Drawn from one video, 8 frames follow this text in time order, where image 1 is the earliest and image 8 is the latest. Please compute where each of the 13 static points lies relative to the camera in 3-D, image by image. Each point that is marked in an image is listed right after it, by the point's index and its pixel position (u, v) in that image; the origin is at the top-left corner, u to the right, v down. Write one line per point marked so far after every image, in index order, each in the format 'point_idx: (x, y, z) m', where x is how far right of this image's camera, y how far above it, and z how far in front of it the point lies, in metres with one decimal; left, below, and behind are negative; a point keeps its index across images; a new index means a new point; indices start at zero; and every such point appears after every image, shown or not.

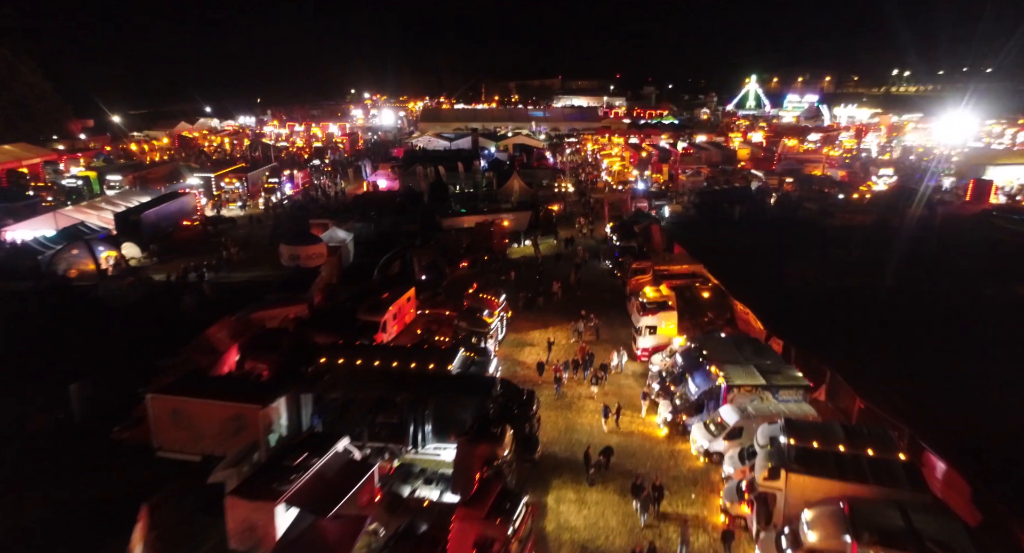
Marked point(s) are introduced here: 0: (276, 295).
0: (-3.7, -0.3, +8.4) m
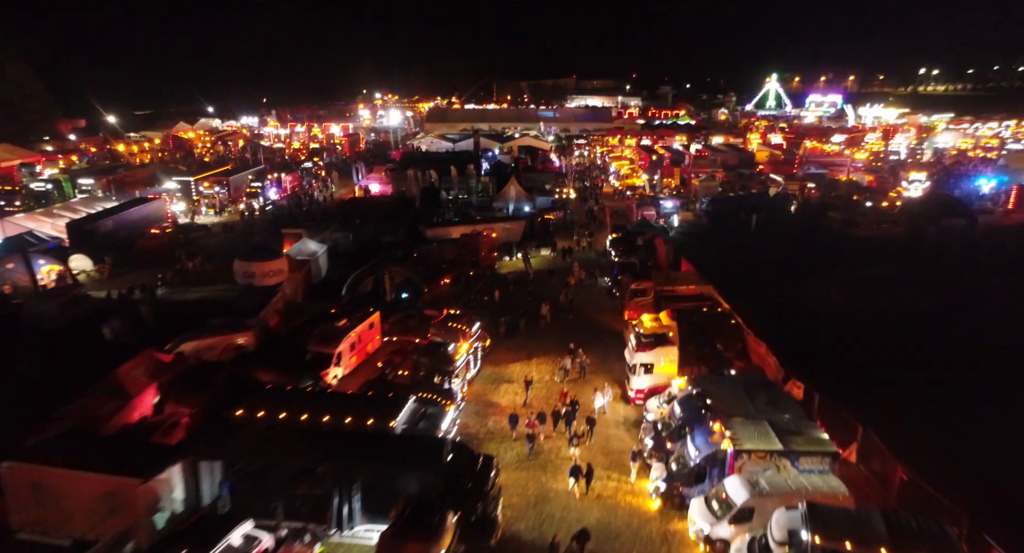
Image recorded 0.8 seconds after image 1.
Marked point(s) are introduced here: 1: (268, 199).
0: (-4.0, -0.6, +7.4) m
1: (-7.1, +2.2, +15.4) m
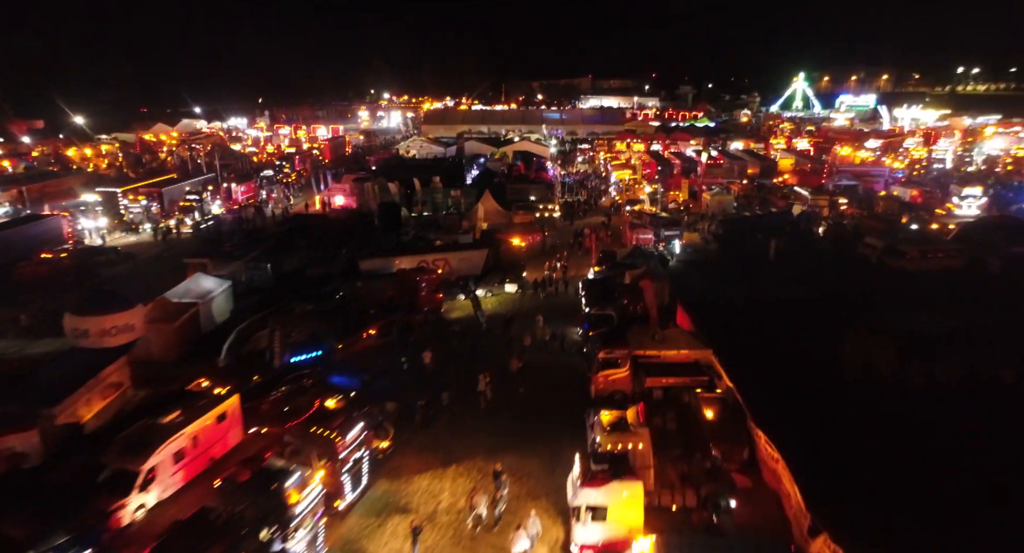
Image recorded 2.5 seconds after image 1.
0: (-5.0, -1.3, +5.3) m
1: (-7.7, +1.6, +13.5) m
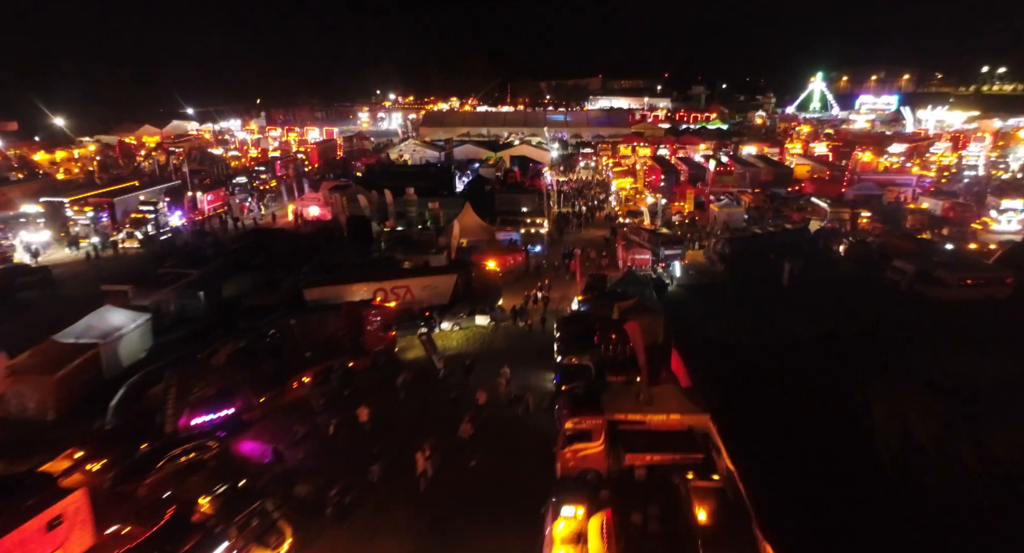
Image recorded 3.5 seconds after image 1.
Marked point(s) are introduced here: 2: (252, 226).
0: (-5.5, -1.7, +4.2) m
1: (-8.0, +1.2, +12.4) m
2: (-6.4, +1.2, +13.0) m
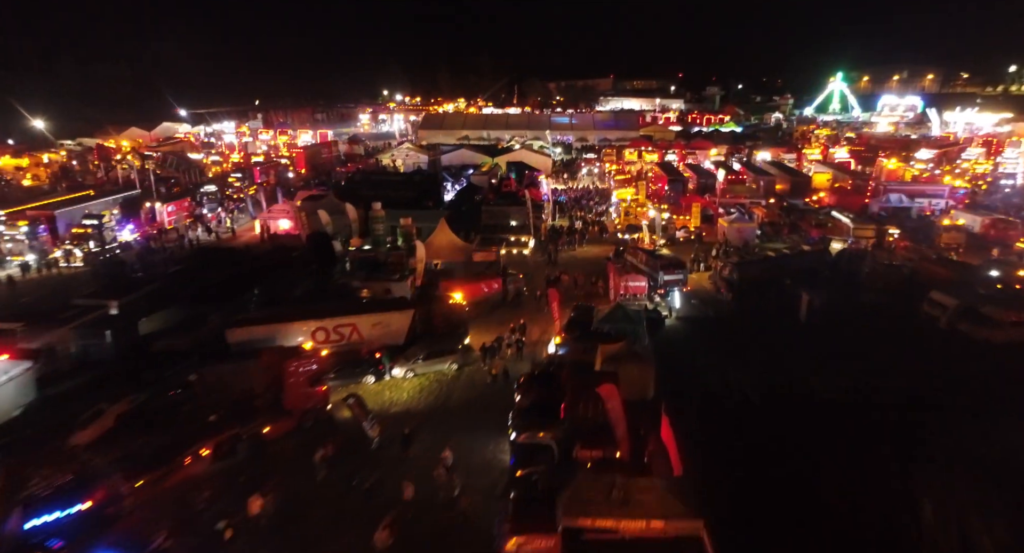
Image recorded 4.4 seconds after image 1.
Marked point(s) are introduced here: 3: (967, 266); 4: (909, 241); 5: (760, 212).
0: (-6.1, -2.2, +3.0) m
1: (-8.4, +0.7, +11.2) m
2: (-6.7, +0.8, +11.9) m
3: (+8.5, +0.2, +10.0) m
4: (+9.2, +0.8, +12.4) m
5: (+6.6, +1.7, +14.2) m
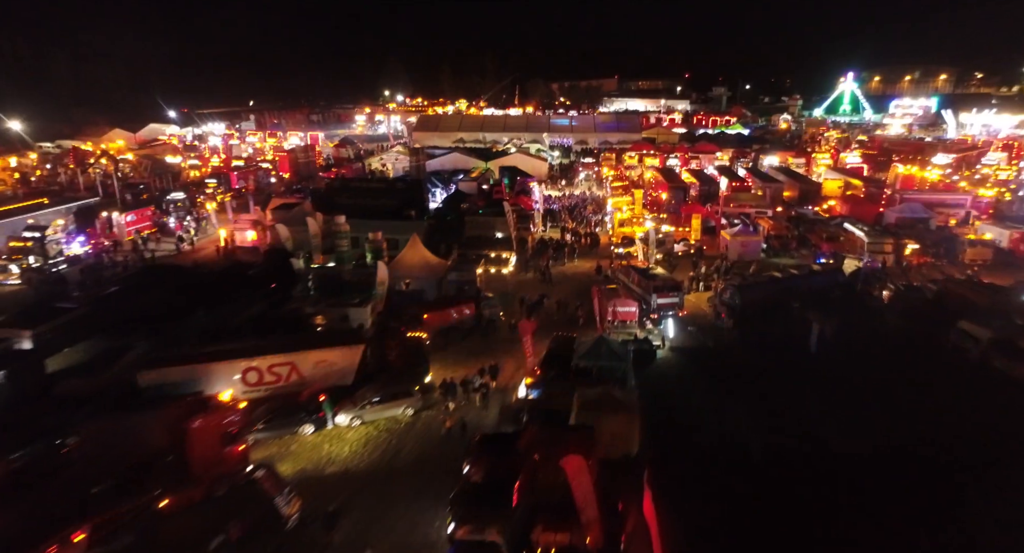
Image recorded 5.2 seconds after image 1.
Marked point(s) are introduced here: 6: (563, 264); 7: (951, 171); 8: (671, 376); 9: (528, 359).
0: (-6.6, -2.5, +2.1) m
1: (-8.8, +0.4, +10.4) m
2: (-7.1, +0.4, +11.0) m
3: (+8.1, -0.2, +8.9) m
4: (+8.9, +0.4, +11.3) m
5: (+6.3, +1.3, +13.2) m
6: (+1.1, +0.3, +11.7) m
7: (+15.5, +3.7, +18.9) m
8: (+2.2, -1.3, +7.4) m
9: (+0.2, -1.1, +7.3) m
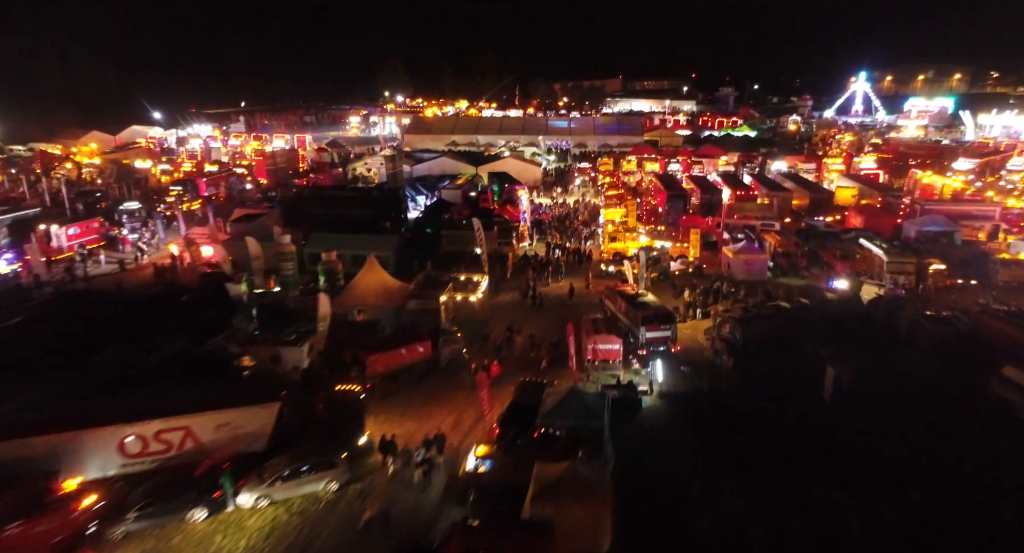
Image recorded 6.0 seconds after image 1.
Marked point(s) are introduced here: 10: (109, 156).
0: (-7.2, -2.9, +1.0) m
1: (-9.2, 0.0, +9.3) m
2: (-7.5, 0.0, +9.9) m
3: (+7.6, -0.7, +7.7) m
4: (+8.4, -0.1, +10.0) m
5: (+5.8, +0.8, +11.9) m
6: (+0.7, -0.1, +10.6) m
7: (+15.2, +3.2, +17.5) m
8: (+1.7, -1.8, +6.2) m
9: (-0.3, -1.6, +6.2) m
10: (-14.3, +4.3, +19.1) m
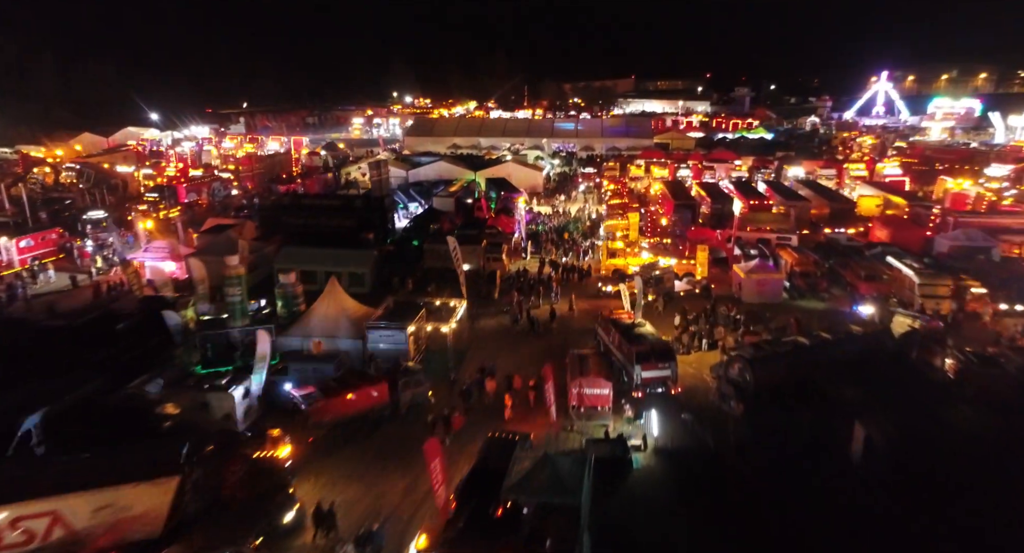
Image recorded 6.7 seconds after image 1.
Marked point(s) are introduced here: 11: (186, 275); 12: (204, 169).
0: (-7.7, -3.3, +0.1) m
1: (-9.5, -0.3, +8.5) m
2: (-7.8, -0.3, +9.1) m
3: (+7.3, -1.1, +6.5) m
4: (+8.1, -0.5, +8.8) m
5: (+5.6, +0.4, +10.8) m
6: (+0.4, -0.5, +9.5) m
7: (+15.1, +2.7, +16.2) m
8: (+1.3, -2.2, +5.1) m
9: (-0.6, -1.9, +5.2) m
10: (-14.3, +4.0, +18.4) m
11: (-6.1, -0.1, +9.2) m
12: (-10.4, +3.7, +18.4) m
